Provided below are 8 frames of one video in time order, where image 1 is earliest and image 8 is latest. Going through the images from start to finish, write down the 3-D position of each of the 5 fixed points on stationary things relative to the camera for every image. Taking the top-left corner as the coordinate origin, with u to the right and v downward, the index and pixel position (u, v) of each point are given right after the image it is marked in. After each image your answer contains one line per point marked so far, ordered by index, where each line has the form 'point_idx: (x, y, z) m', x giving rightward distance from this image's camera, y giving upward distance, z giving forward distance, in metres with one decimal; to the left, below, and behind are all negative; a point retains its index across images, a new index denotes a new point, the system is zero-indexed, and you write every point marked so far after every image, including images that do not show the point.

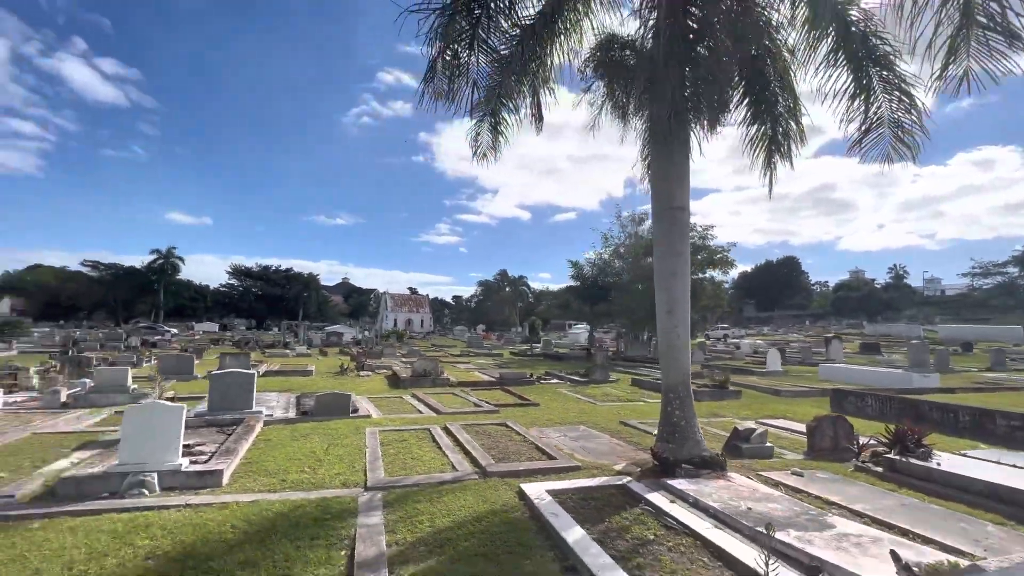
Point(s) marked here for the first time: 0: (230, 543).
0: (-2.3, -2.1, +3.6) m
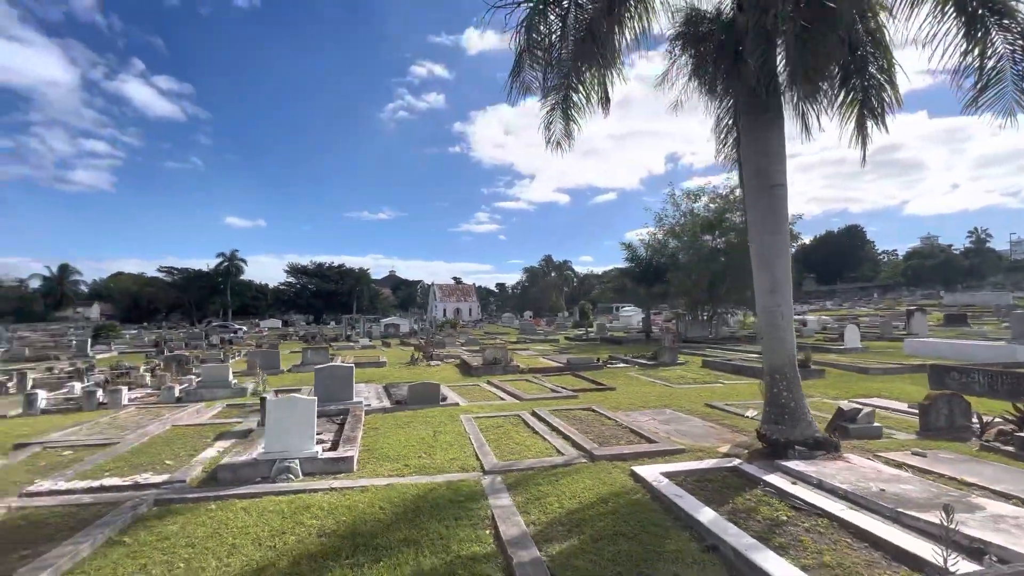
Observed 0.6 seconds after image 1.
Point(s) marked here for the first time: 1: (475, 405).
0: (-1.1, -2.1, +4.0) m
1: (-0.7, -2.3, +8.7) m
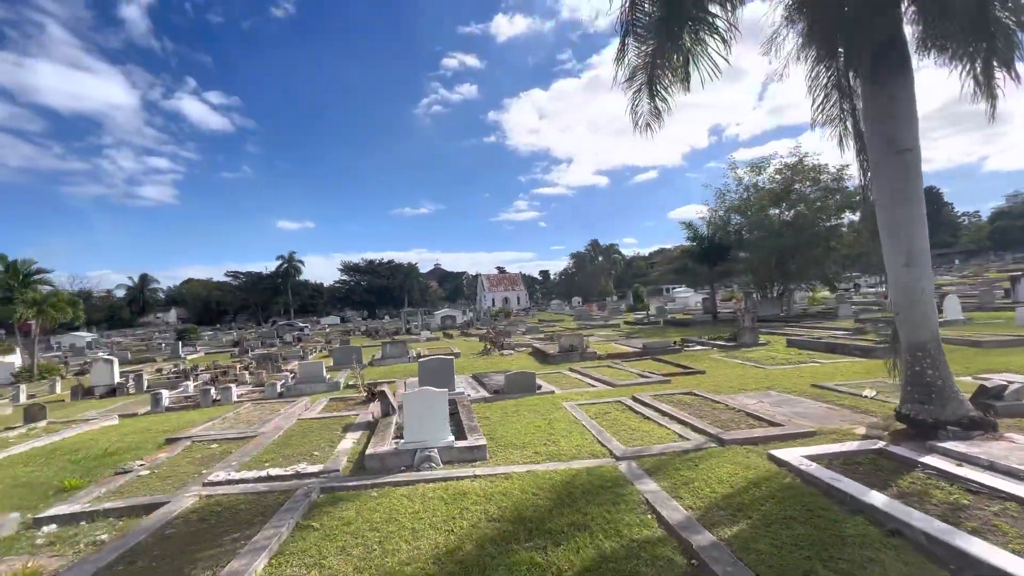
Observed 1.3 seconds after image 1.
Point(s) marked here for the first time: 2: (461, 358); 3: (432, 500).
0: (+0.3, -2.0, +4.1) m
1: (+1.2, -2.0, +8.8) m
2: (-1.8, -2.4, +15.7) m
3: (-0.8, -2.0, +4.4) m
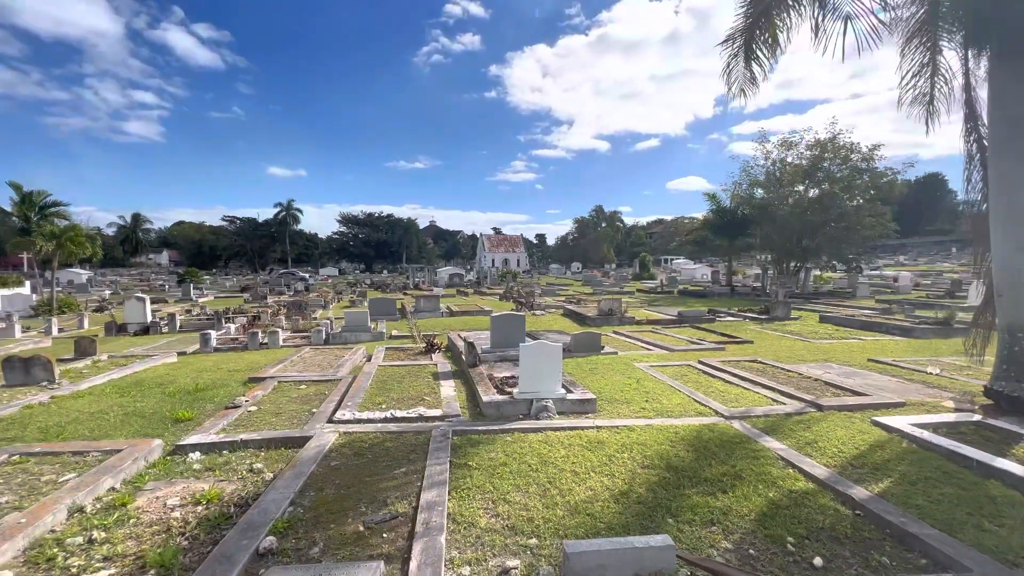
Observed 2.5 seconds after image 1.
0: (+1.7, -1.6, +4.3) m
1: (+2.5, -1.3, +9.0) m
2: (-0.6, -1.0, +15.9) m
3: (+0.6, -1.6, +4.6) m
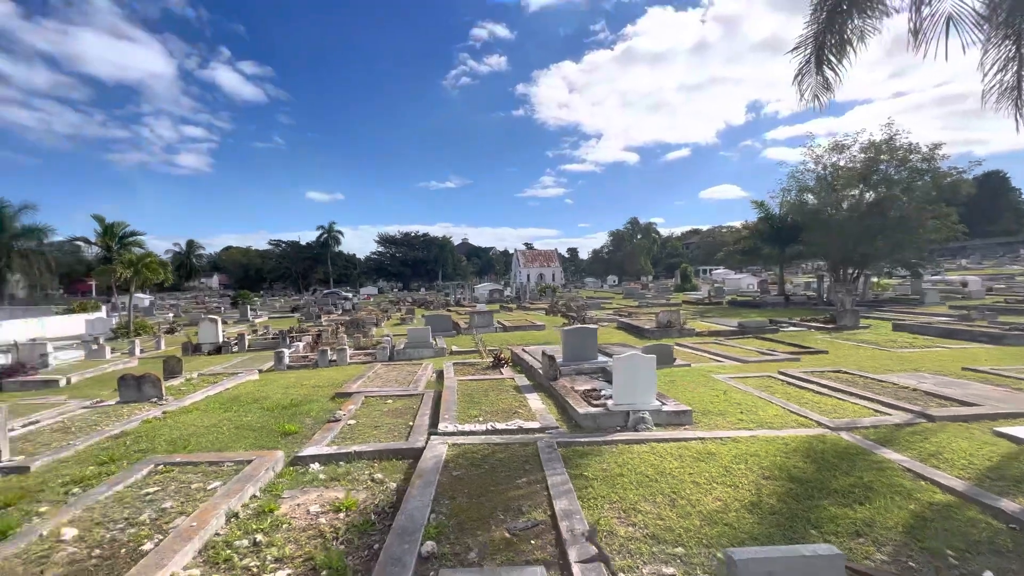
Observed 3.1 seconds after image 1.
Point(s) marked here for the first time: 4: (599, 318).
0: (+2.8, -1.7, +4.2) m
1: (+3.9, -1.5, +8.9) m
2: (+1.3, -1.5, +16.0) m
3: (+1.7, -1.7, +4.6) m
4: (+3.5, -1.2, +18.5) m
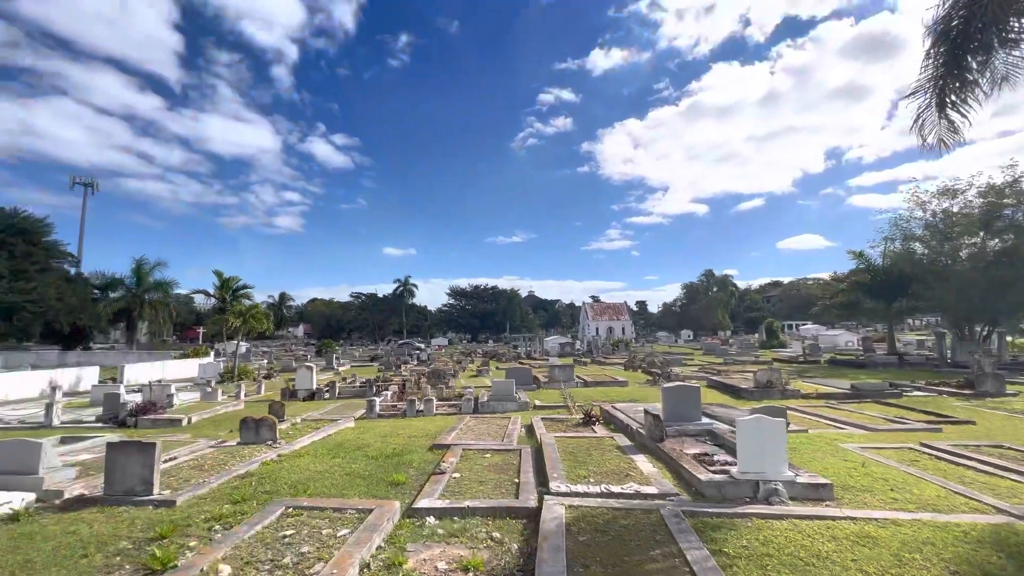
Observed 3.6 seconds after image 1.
0: (+3.9, -2.2, +3.5) m
1: (+5.7, -2.6, +8.0) m
2: (+4.1, -3.3, +15.3) m
3: (+2.9, -2.2, +4.0) m
4: (+6.7, -3.4, +17.6) m
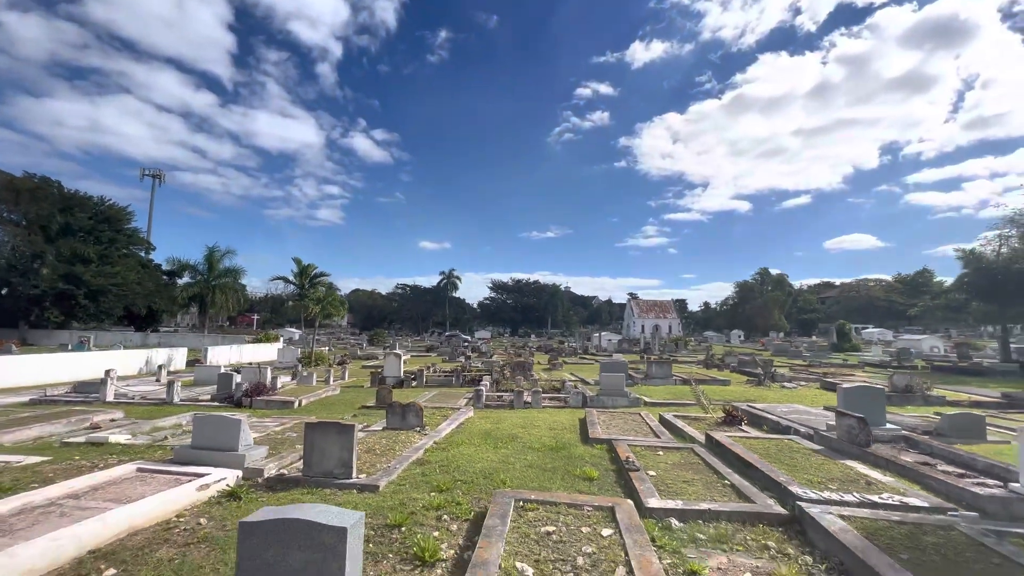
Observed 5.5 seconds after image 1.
0: (+6.3, -2.1, +2.8) m
1: (+8.4, -2.5, +7.1) m
2: (+7.3, -3.2, +14.5) m
3: (+5.3, -2.1, +3.3) m
4: (+10.0, -3.2, +16.5) m
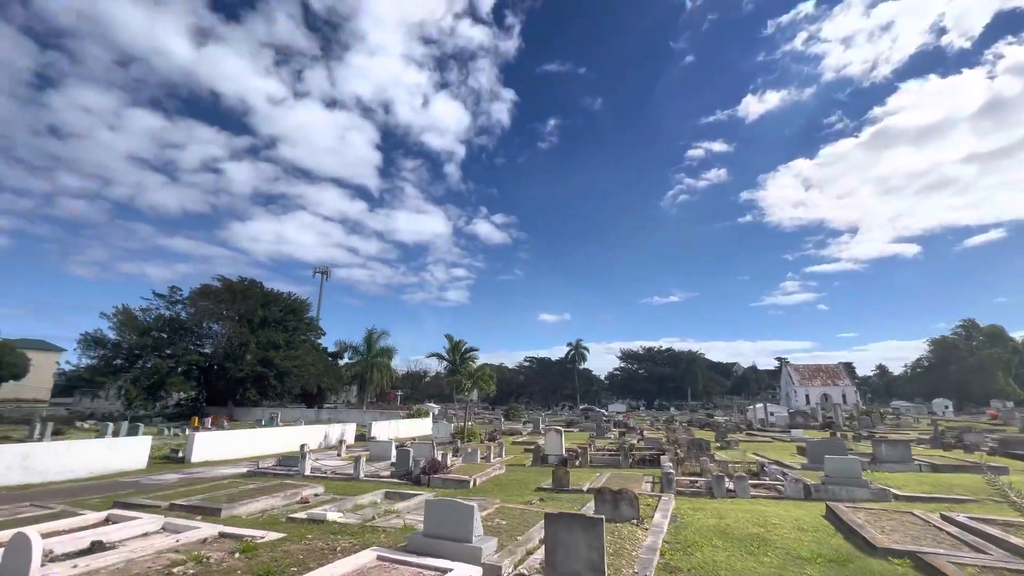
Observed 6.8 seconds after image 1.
0: (+8.2, -1.8, -0.1) m
1: (+11.3, -2.6, +3.4) m
2: (+12.2, -4.4, +10.7) m
3: (+7.3, -2.0, +0.7) m
4: (+15.4, -4.6, +11.9) m
